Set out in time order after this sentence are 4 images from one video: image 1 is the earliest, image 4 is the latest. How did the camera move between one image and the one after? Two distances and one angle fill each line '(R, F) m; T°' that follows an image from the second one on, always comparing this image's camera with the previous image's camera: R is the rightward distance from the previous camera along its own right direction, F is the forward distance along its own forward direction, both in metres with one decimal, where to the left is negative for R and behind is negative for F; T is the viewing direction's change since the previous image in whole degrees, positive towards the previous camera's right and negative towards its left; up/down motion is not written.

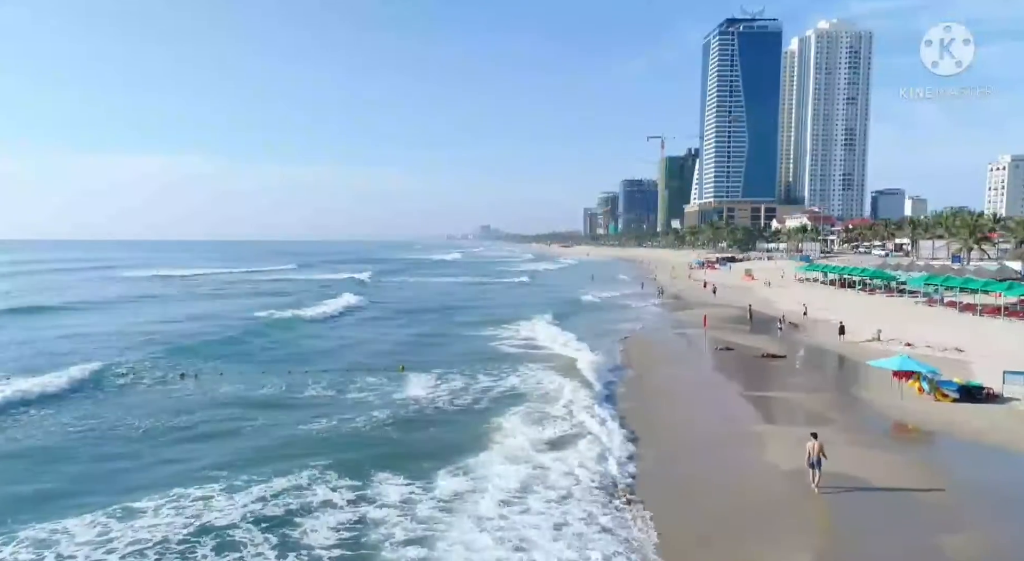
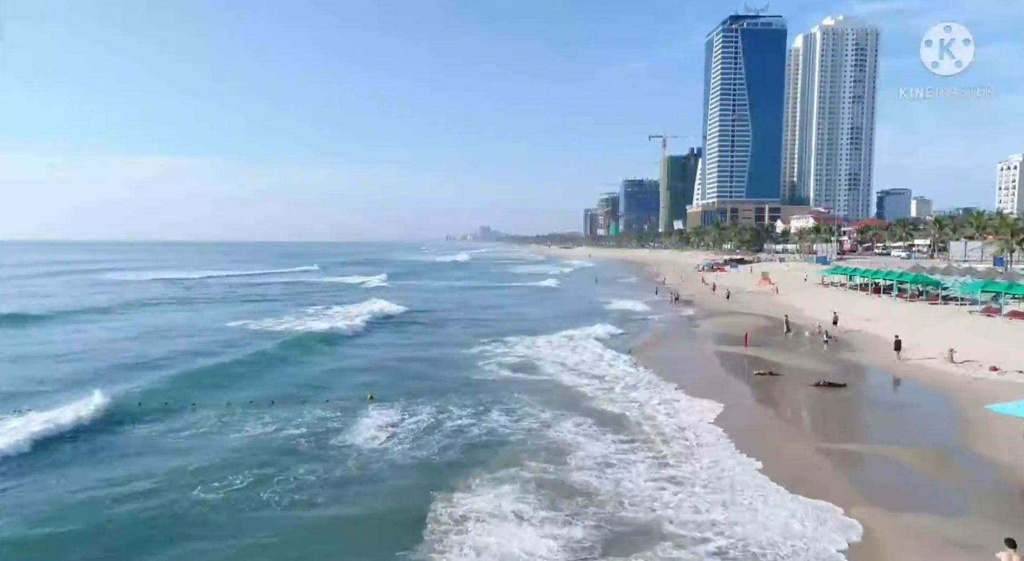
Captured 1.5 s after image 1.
(+0.1, +5.0) m; 0°
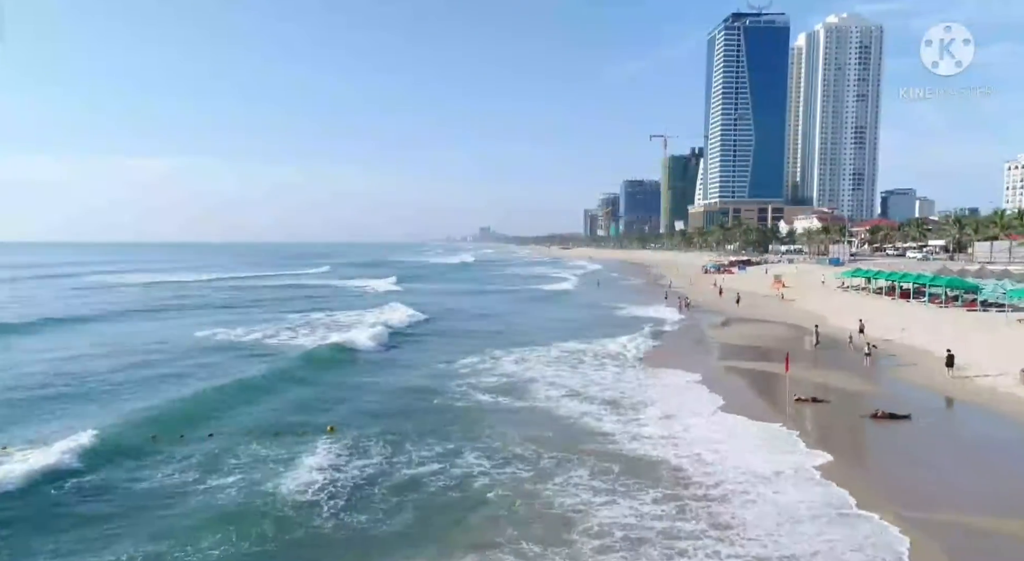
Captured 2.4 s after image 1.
(+0.2, +3.8) m; 0°
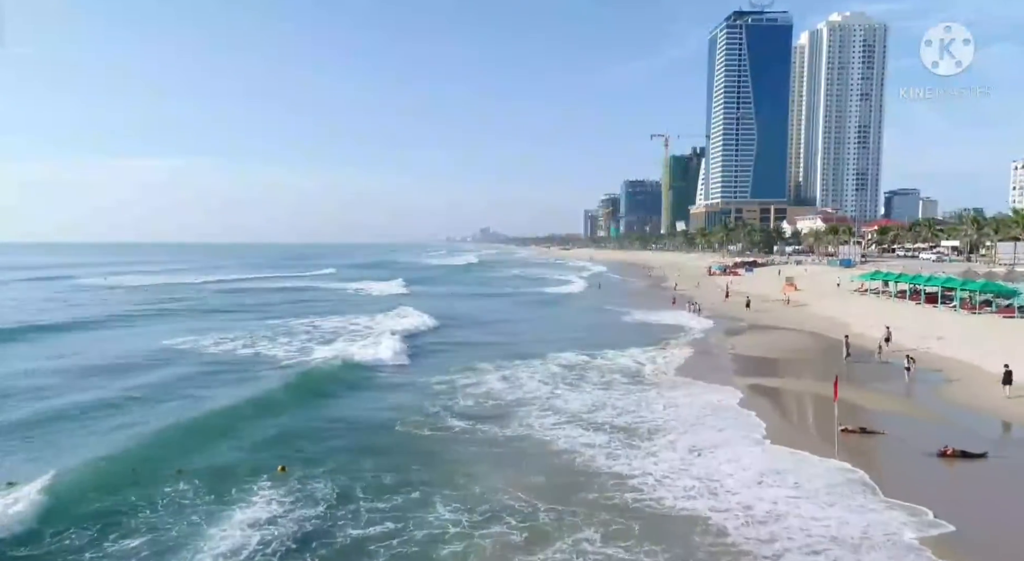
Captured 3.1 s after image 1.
(+0.2, +3.1) m; 0°
